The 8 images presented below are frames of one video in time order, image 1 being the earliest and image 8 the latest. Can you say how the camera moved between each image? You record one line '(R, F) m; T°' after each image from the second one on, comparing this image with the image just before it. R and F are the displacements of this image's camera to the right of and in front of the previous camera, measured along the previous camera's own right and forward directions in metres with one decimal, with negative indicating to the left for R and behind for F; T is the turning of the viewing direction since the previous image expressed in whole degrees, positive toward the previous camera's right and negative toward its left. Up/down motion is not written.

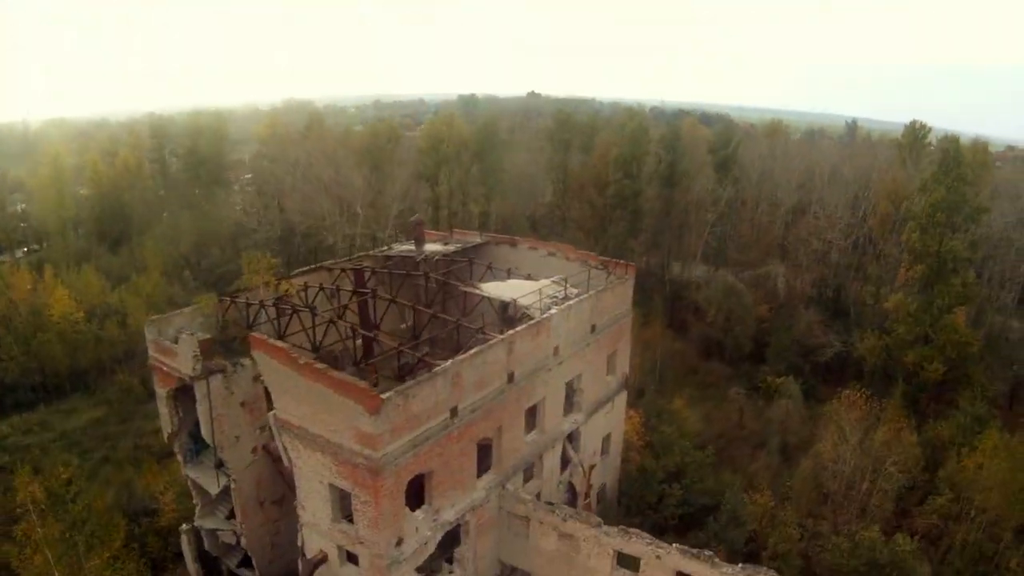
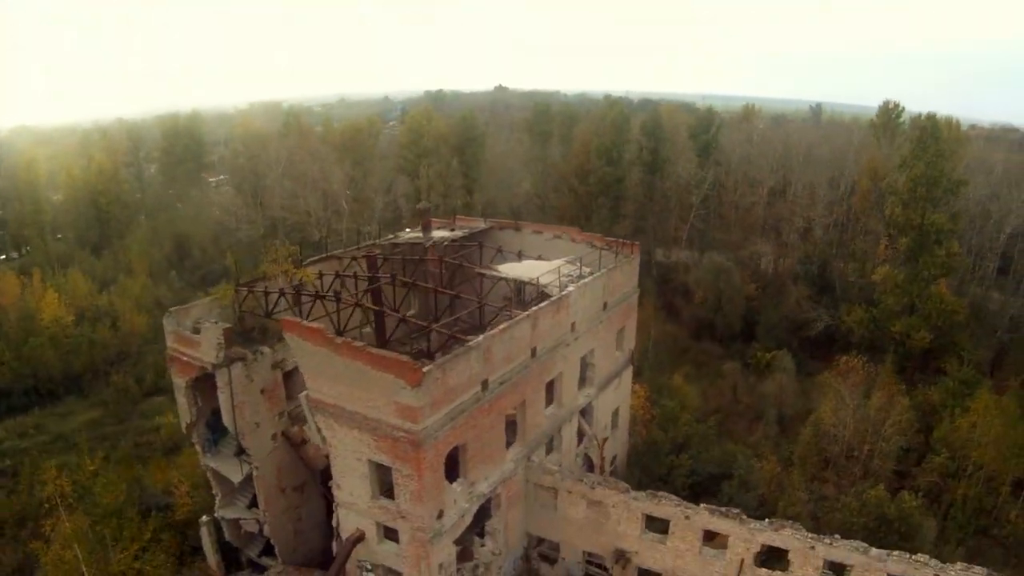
(-1.3, -0.3) m; +2°
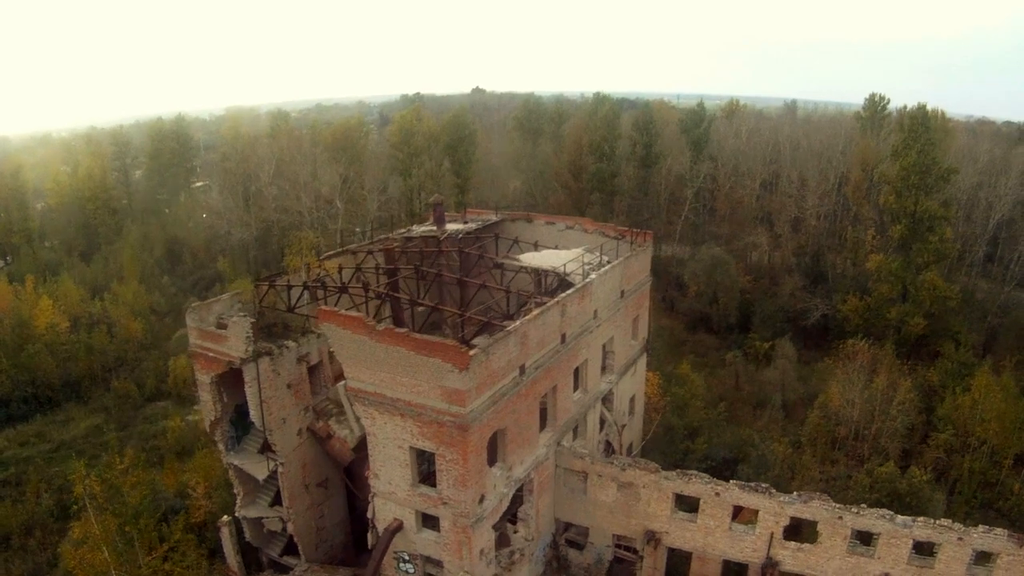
(-1.3, -0.1) m; +2°
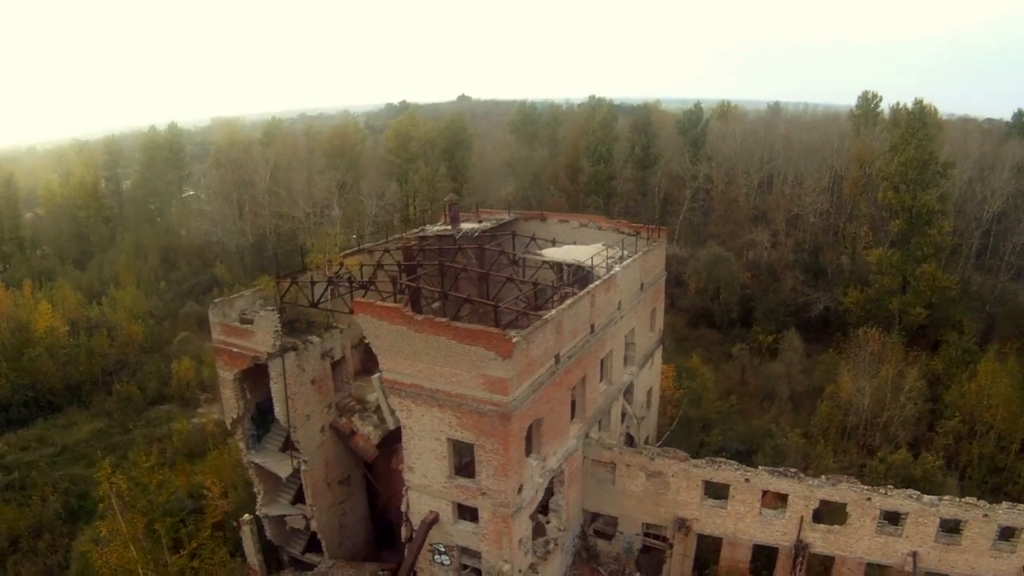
(-1.1, 0.0) m; +1°
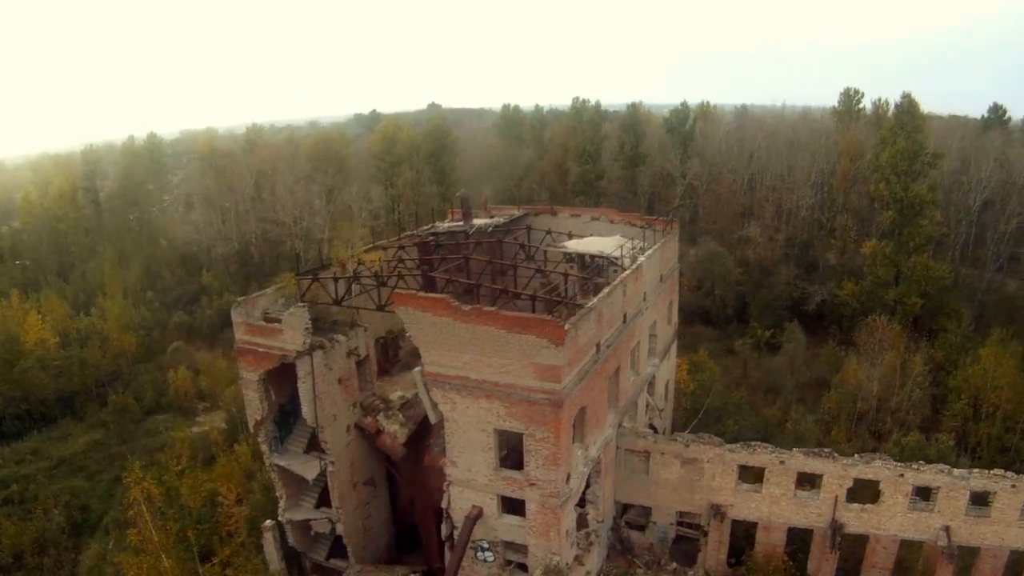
(-1.6, +0.2) m; +2°
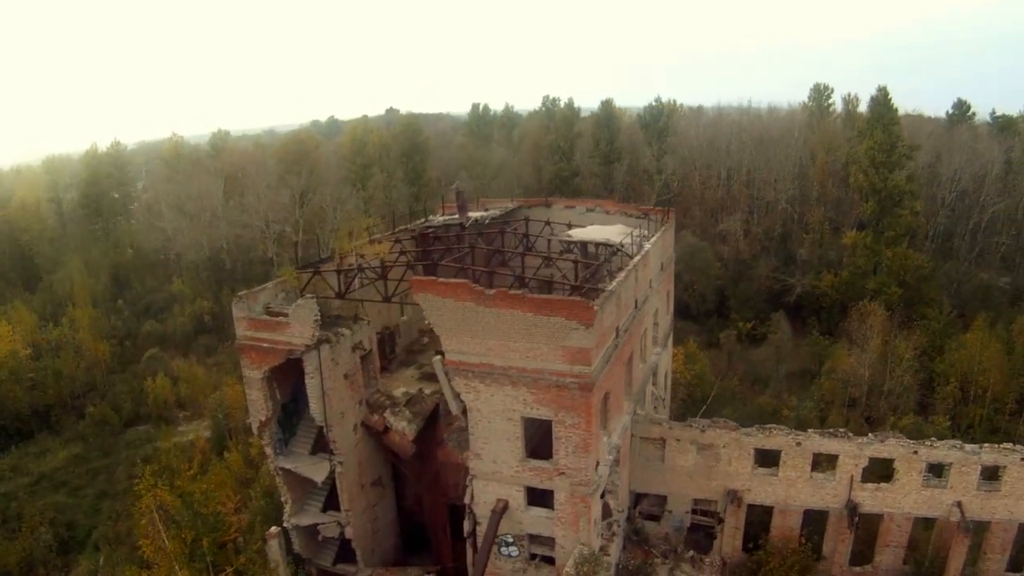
(-1.2, +0.3) m; +3°
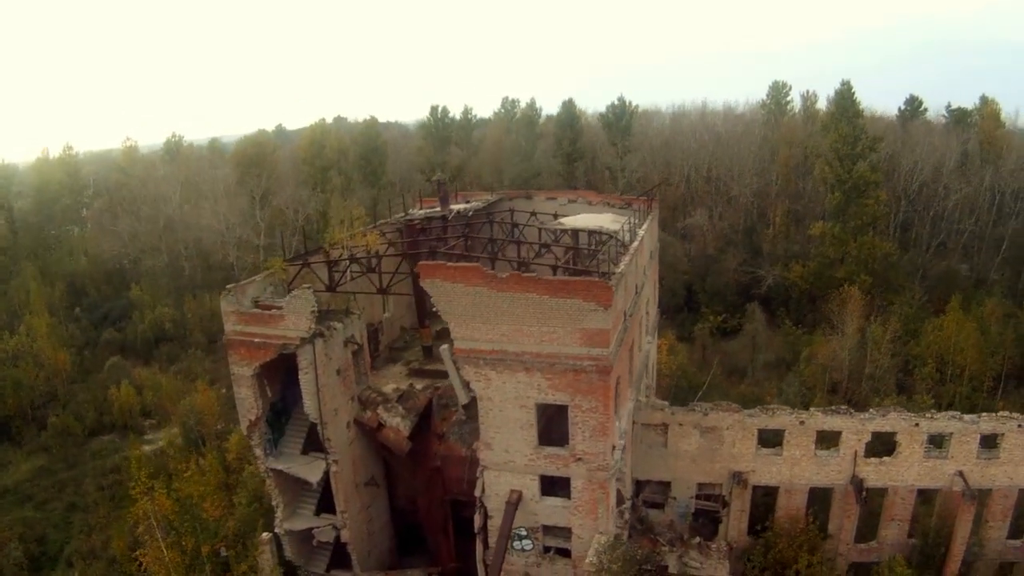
(-1.1, +0.5) m; +4°
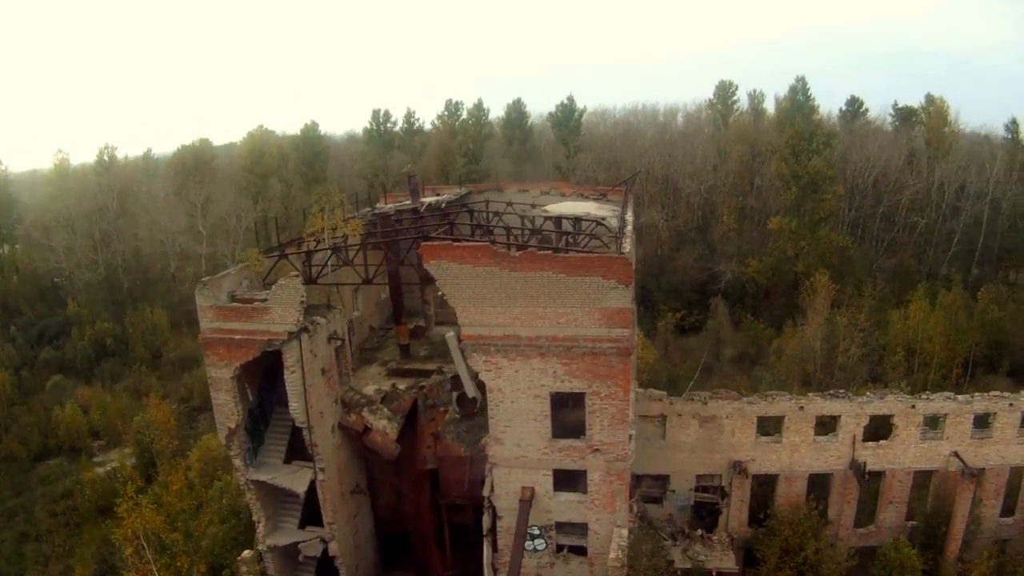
(-1.3, +0.7) m; +5°
